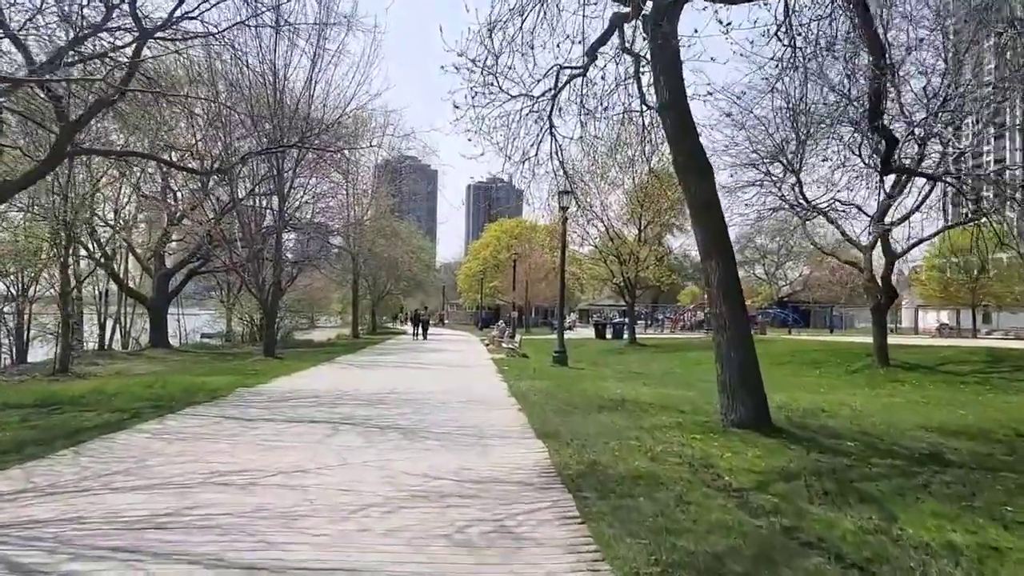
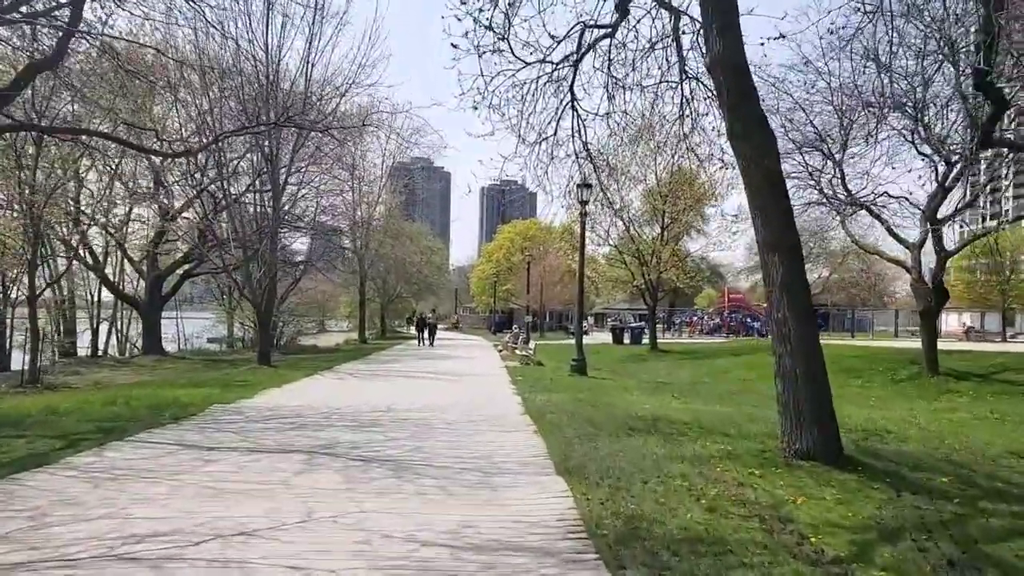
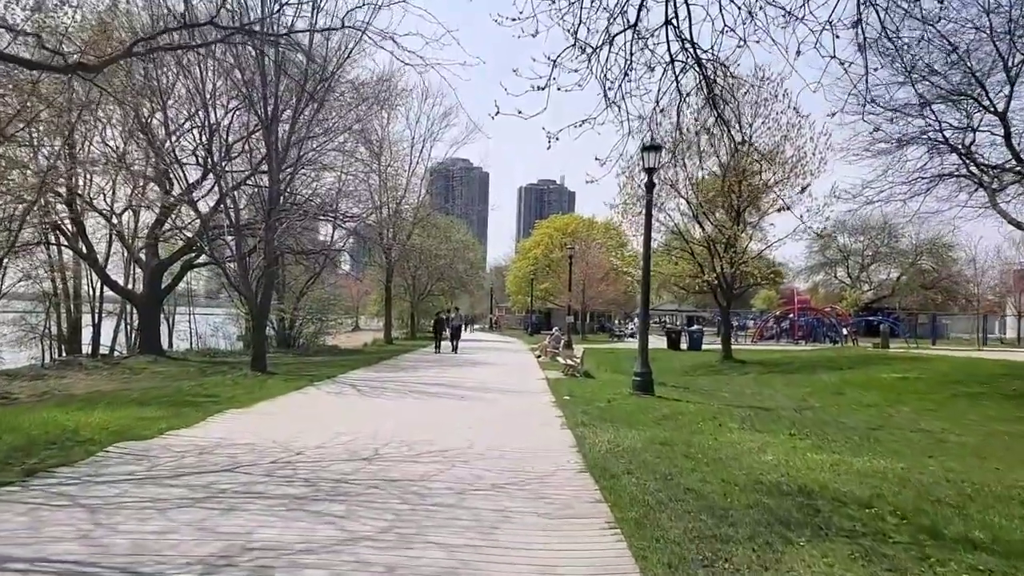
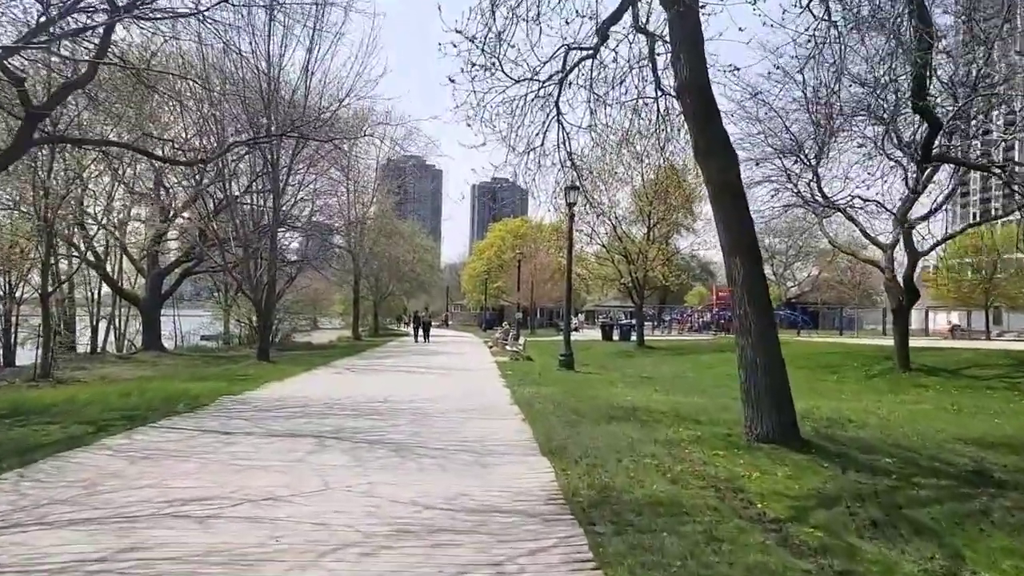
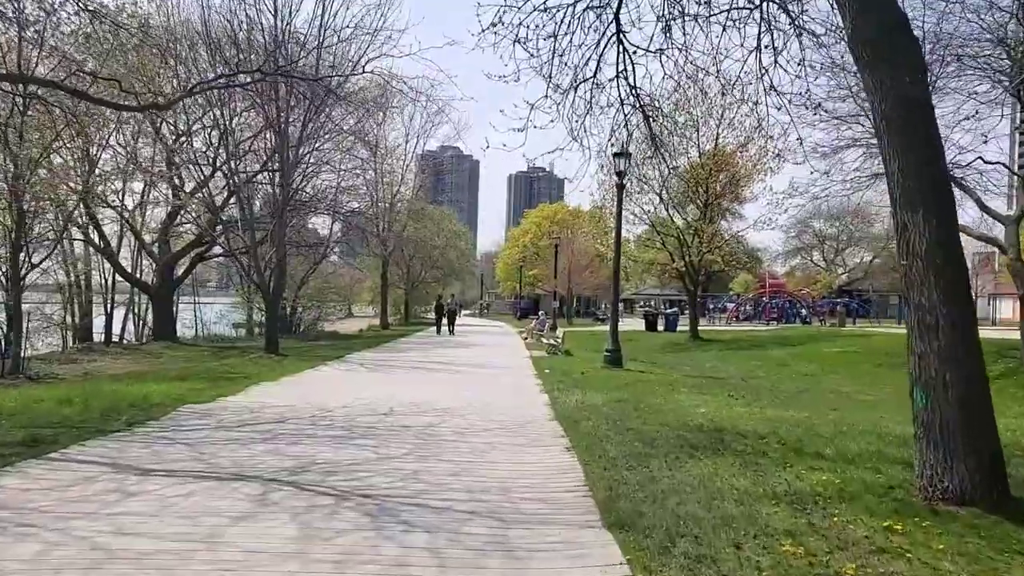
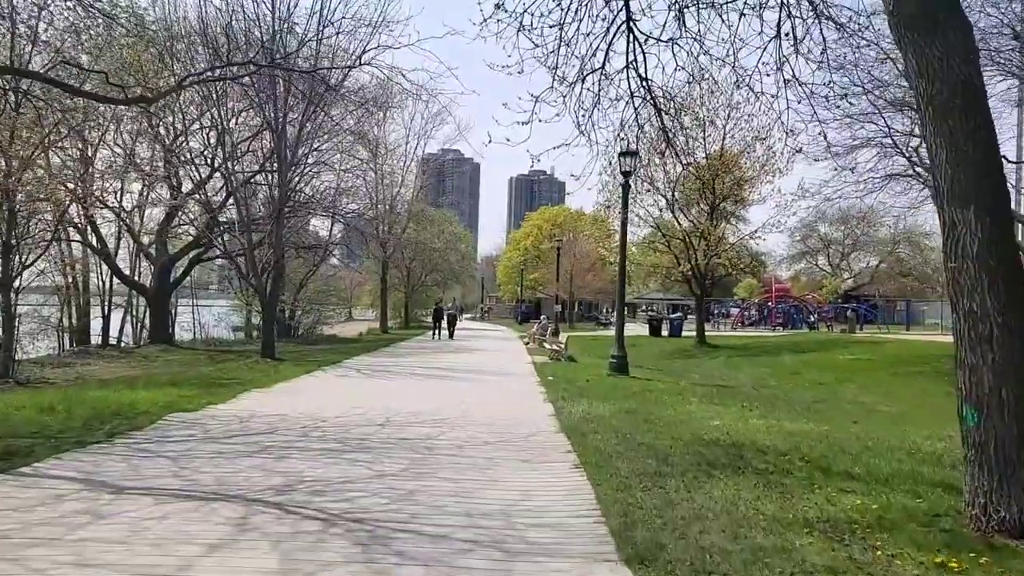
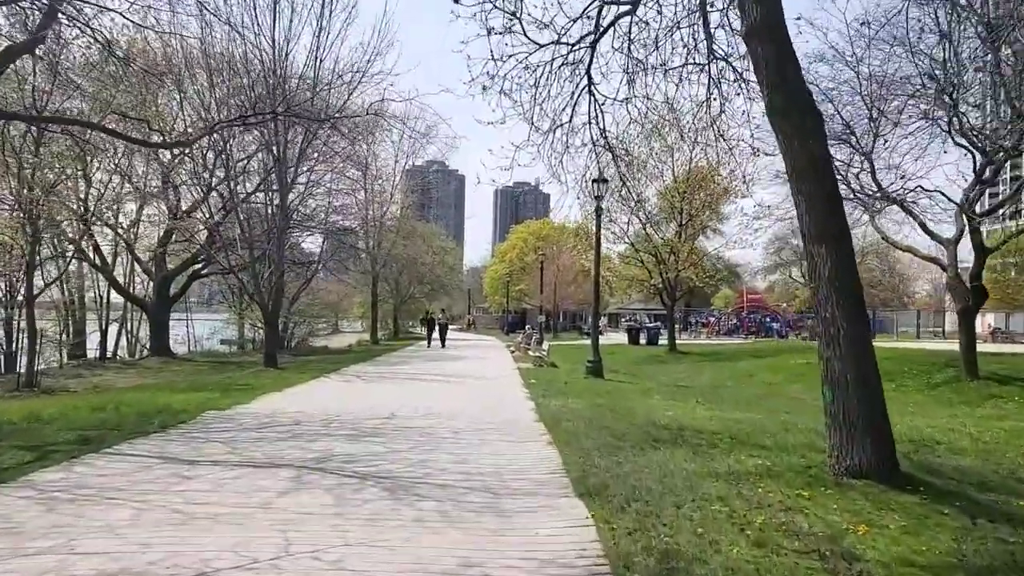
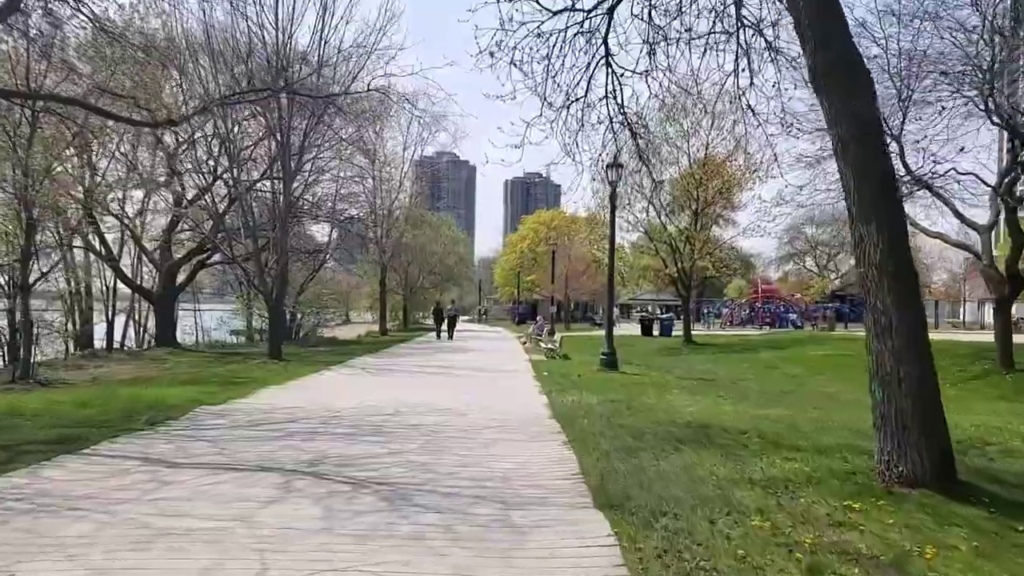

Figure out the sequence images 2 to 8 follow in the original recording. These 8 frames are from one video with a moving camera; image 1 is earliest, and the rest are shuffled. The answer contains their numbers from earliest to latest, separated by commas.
4, 2, 7, 8, 5, 6, 3
